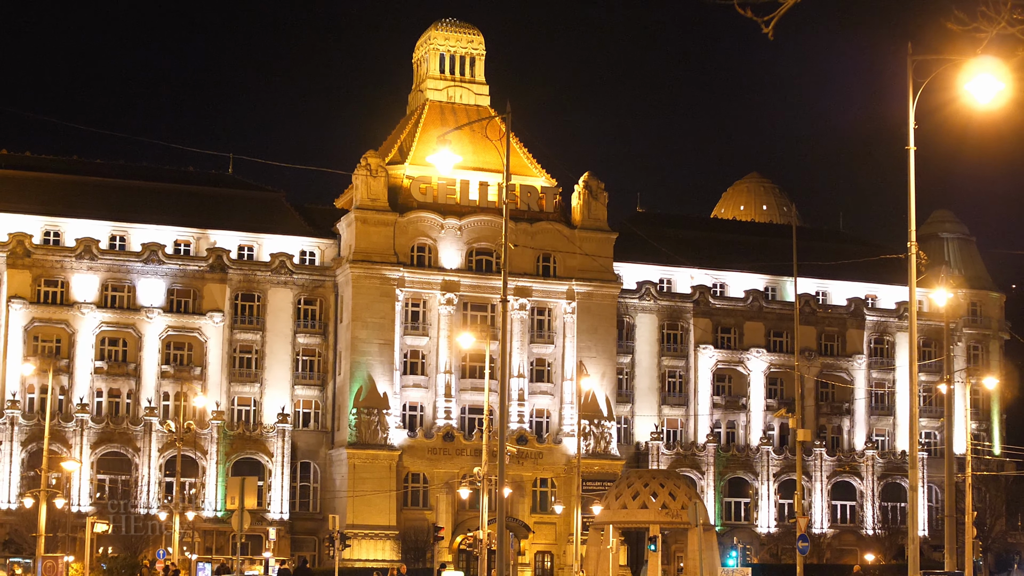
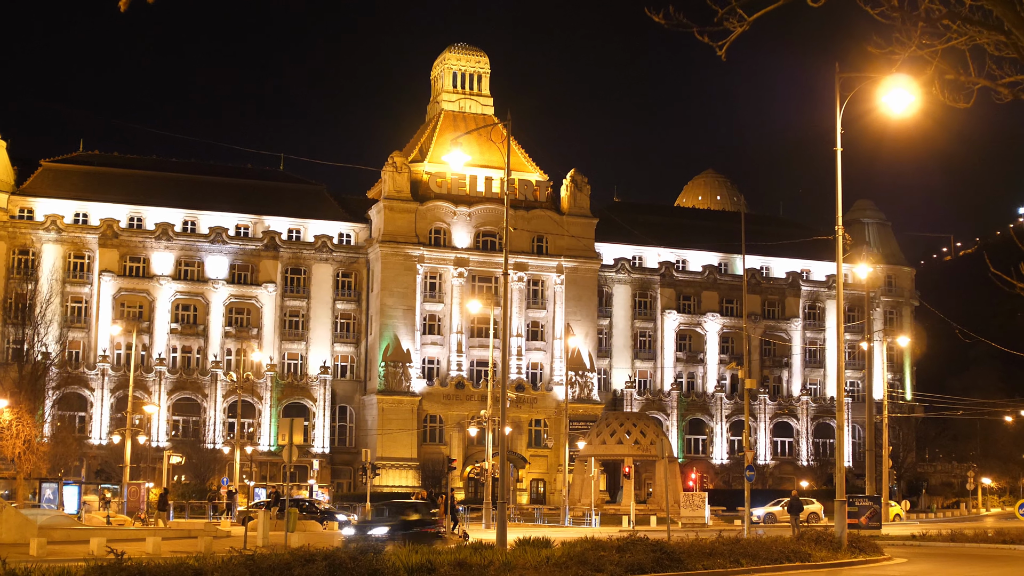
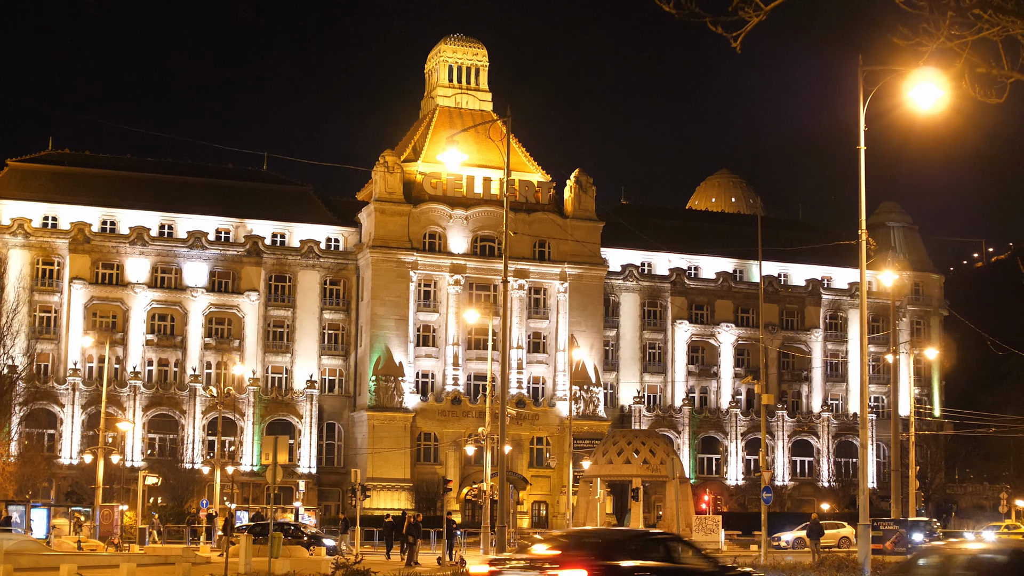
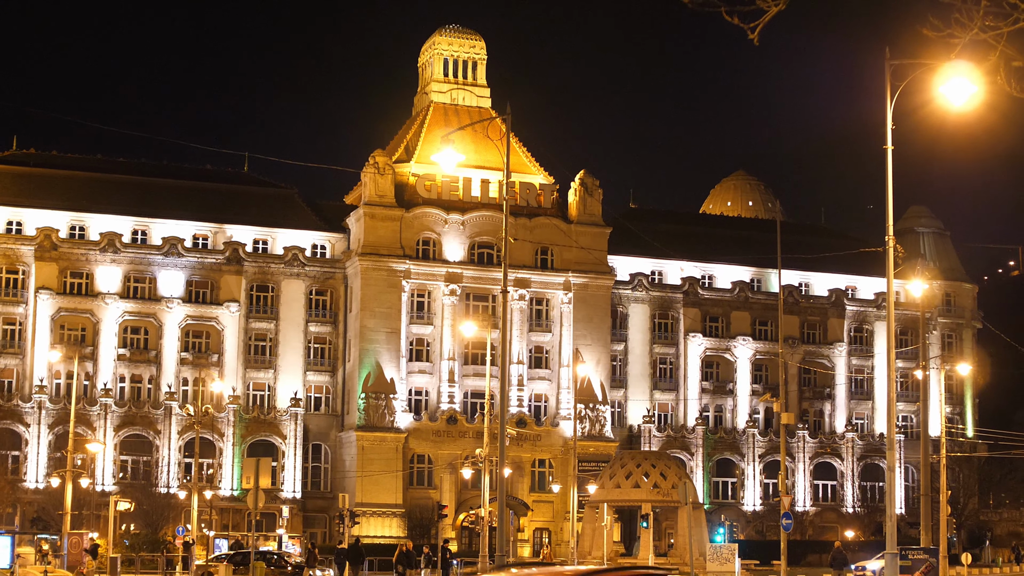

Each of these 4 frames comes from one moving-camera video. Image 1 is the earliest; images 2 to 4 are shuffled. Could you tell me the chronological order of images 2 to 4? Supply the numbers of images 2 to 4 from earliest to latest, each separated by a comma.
4, 3, 2
